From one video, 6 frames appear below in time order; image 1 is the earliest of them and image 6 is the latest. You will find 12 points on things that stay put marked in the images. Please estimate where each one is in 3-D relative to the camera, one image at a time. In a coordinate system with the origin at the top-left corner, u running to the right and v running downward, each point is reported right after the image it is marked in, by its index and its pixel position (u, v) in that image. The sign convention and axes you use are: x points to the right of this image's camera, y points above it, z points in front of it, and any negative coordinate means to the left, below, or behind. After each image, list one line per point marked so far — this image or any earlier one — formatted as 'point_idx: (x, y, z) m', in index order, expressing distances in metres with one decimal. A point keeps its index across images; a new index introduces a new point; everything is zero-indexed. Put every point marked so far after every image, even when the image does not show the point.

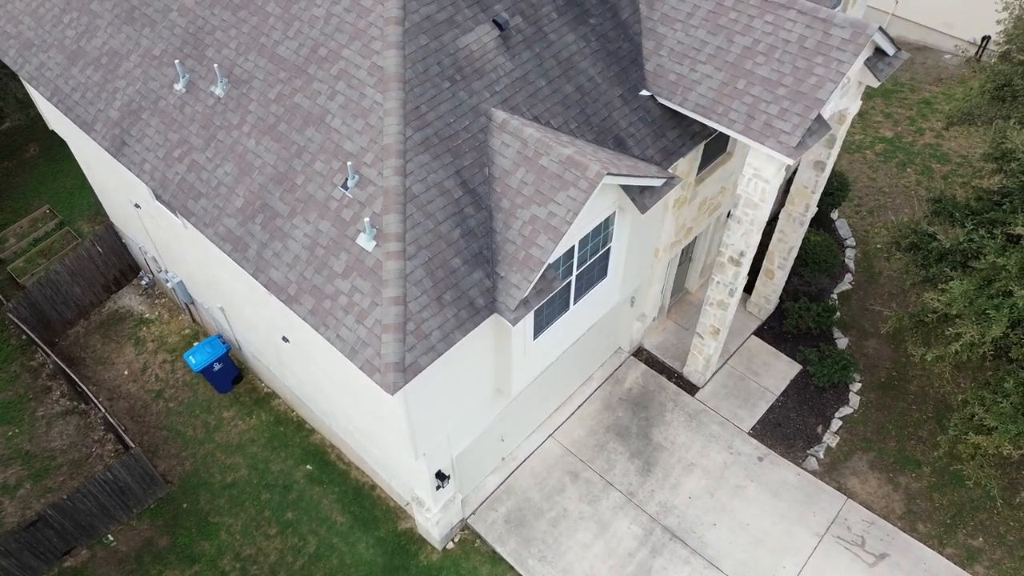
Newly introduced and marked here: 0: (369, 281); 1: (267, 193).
0: (-1.7, +0.1, +9.2) m
1: (-3.3, +1.3, +10.1) m
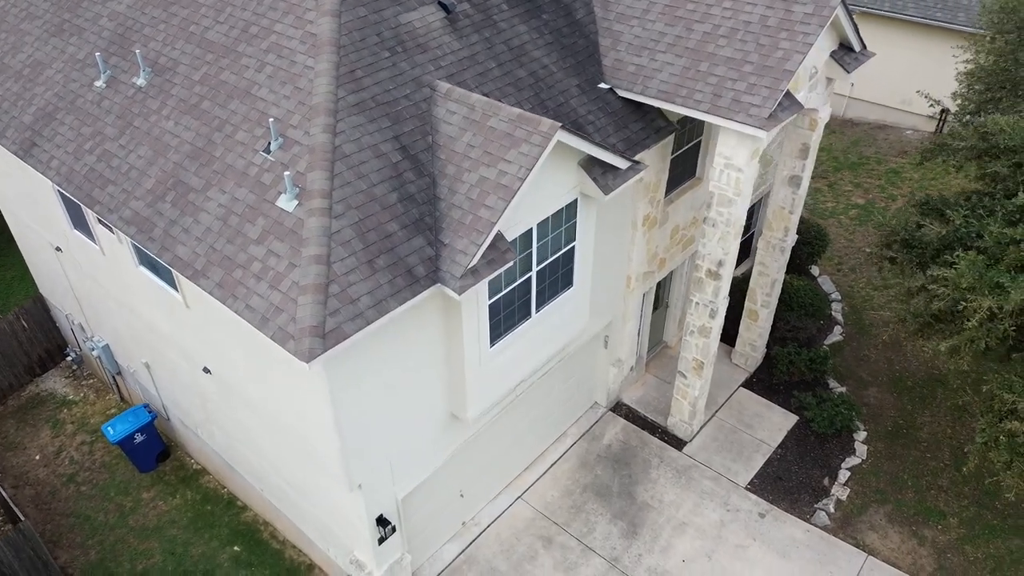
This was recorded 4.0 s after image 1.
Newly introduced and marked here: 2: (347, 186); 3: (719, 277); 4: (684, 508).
0: (-2.3, +0.5, +7.8) m
1: (-3.9, +1.4, +9.0) m
2: (-1.8, +1.1, +8.1) m
3: (+3.2, +0.2, +11.6) m
4: (+2.9, -3.7, +12.6) m
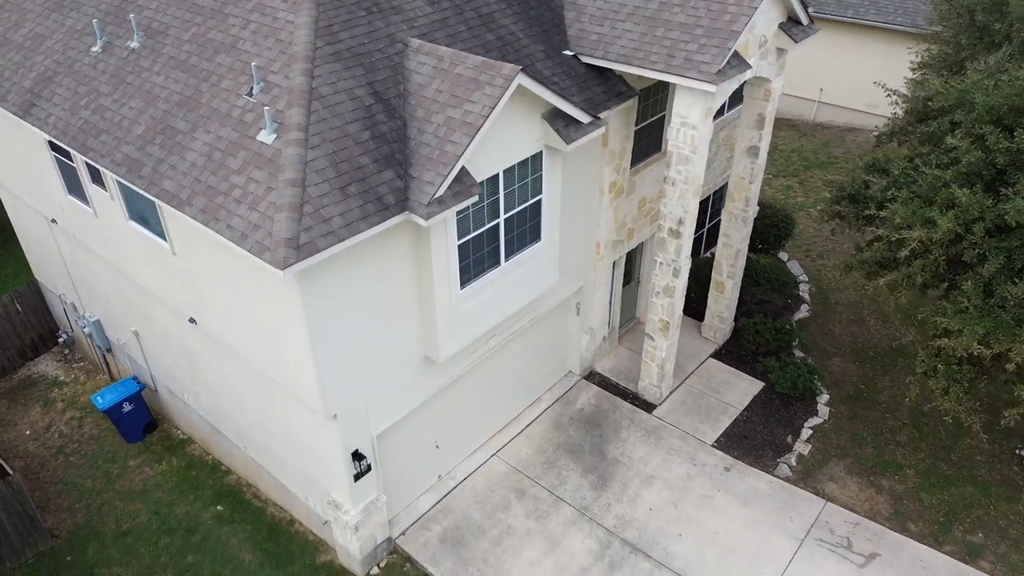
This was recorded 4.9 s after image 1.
0: (-2.8, +1.3, +8.4) m
1: (-4.4, +2.2, +9.6) m
2: (-2.2, +1.9, +8.8) m
3: (+2.7, +0.9, +12.2) m
4: (+2.4, -3.0, +13.1) m
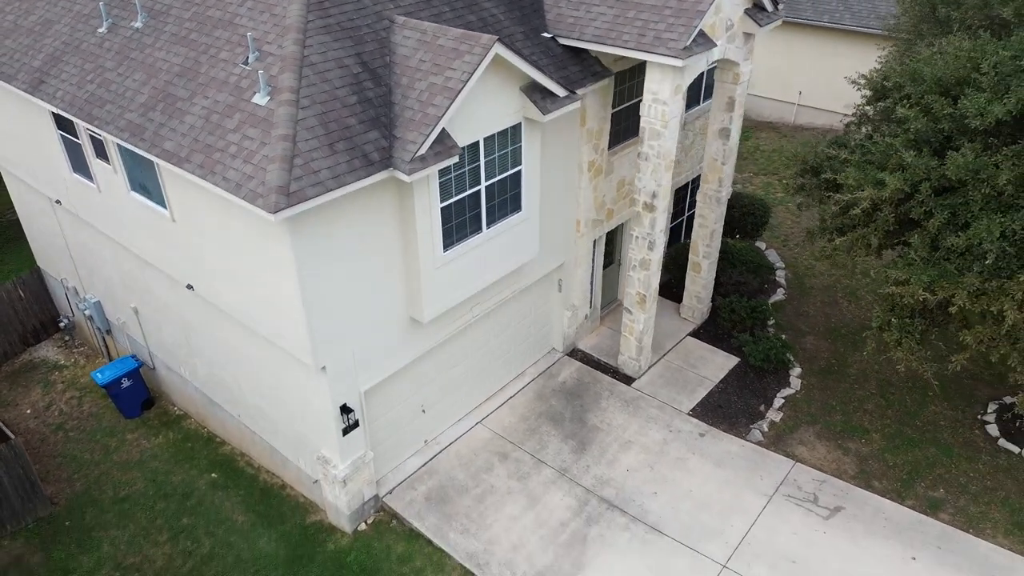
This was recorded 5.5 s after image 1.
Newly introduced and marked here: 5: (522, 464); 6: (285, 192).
0: (-3.1, +1.9, +9.1) m
1: (-4.7, +2.8, +10.3) m
2: (-2.5, +2.5, +9.5) m
3: (+2.4, +1.4, +12.9) m
4: (+2.1, -2.6, +13.6) m
5: (+0.2, -3.0, +12.9) m
6: (-2.5, +1.1, +8.4) m
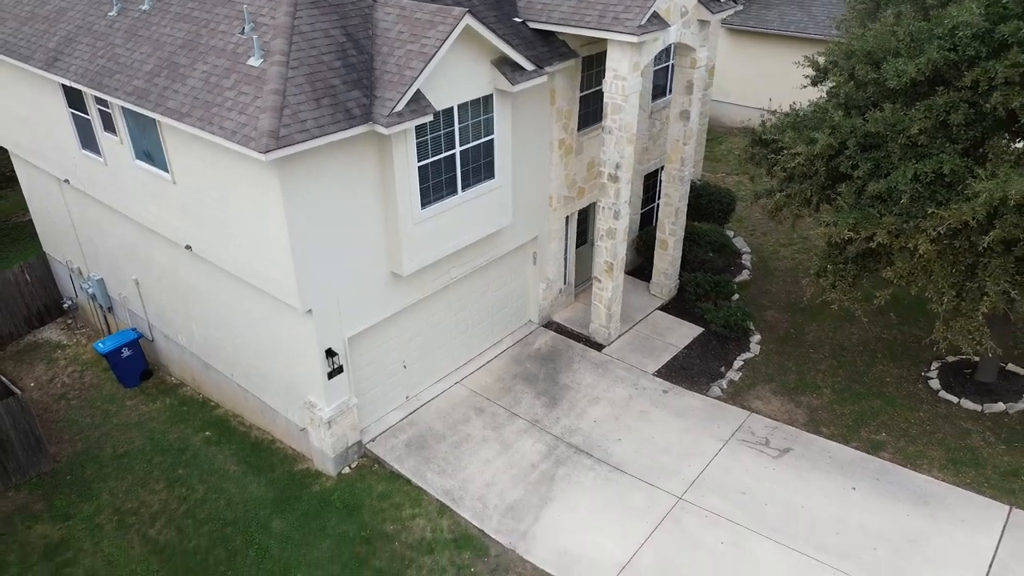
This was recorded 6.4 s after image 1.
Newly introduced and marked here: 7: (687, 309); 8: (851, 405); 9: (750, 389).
0: (-3.5, +2.7, +10.2) m
1: (-5.1, +3.5, +11.4) m
2: (-3.0, +3.3, +10.6) m
3: (+2.0, +2.0, +14.0) m
4: (+1.7, -1.9, +14.5) m
5: (-0.3, -2.4, +13.8) m
6: (-3.0, +1.9, +9.5) m
7: (+3.9, -0.5, +16.9) m
8: (+6.2, -2.1, +13.7) m
9: (+4.6, -1.9, +14.4) m
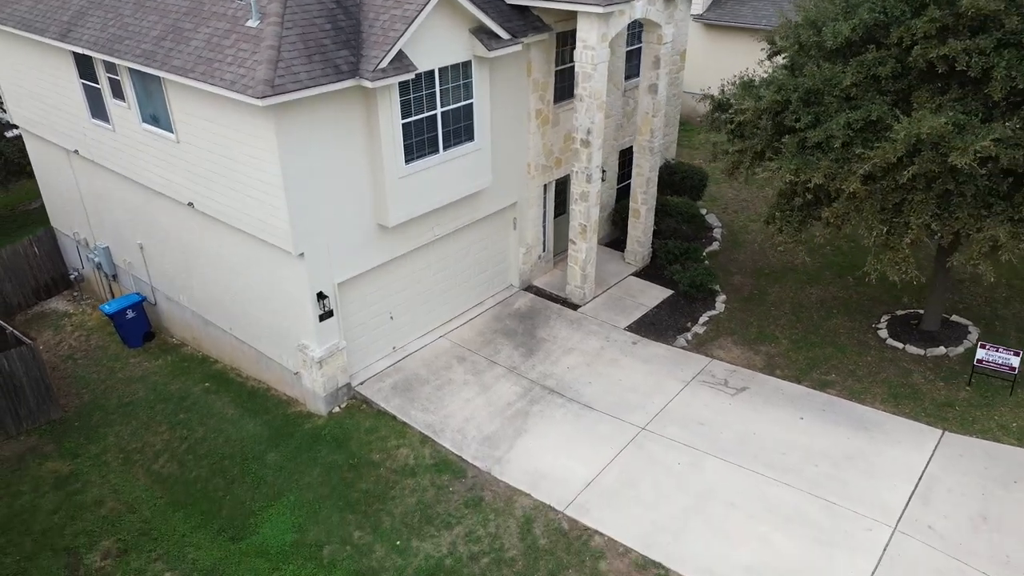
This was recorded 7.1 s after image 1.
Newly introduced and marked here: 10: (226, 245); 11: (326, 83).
0: (-3.9, +3.7, +11.3) m
1: (-5.5, +4.5, +12.6) m
2: (-3.4, +4.3, +11.8) m
3: (+1.6, +2.9, +15.1) m
4: (+1.3, -1.1, +15.6) m
5: (-0.7, -1.5, +14.9) m
6: (-3.4, +2.9, +10.6) m
7: (+3.5, +0.3, +18.0) m
8: (+5.8, -1.3, +14.8) m
9: (+4.1, -1.1, +15.4) m
10: (-5.4, +0.8, +14.2) m
11: (-2.8, +3.1, +11.2) m
